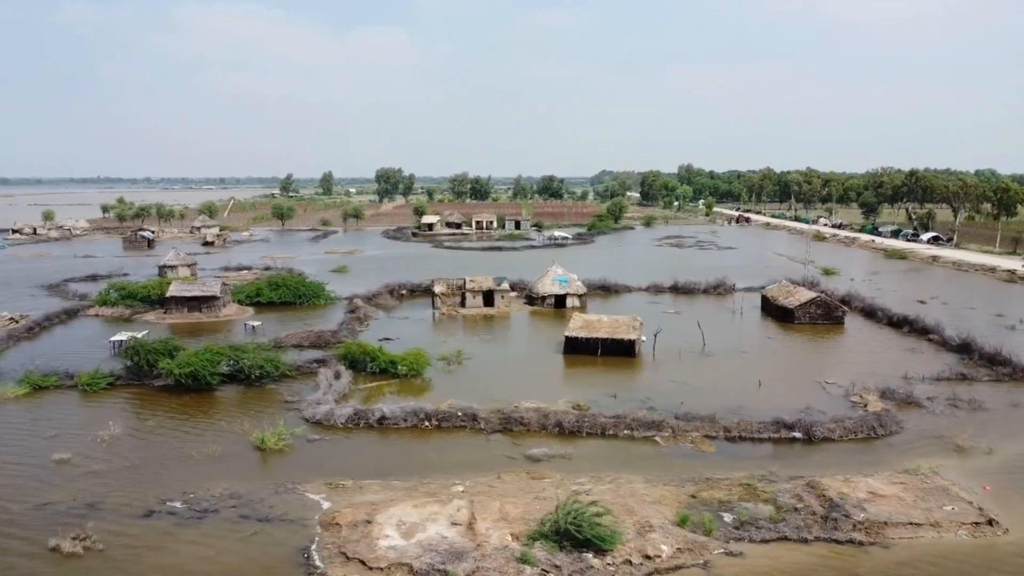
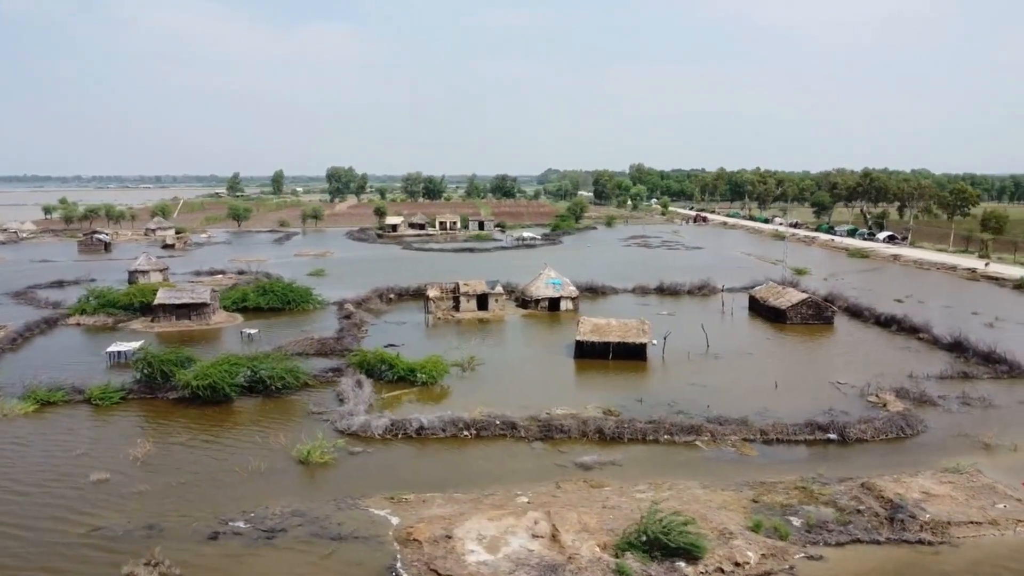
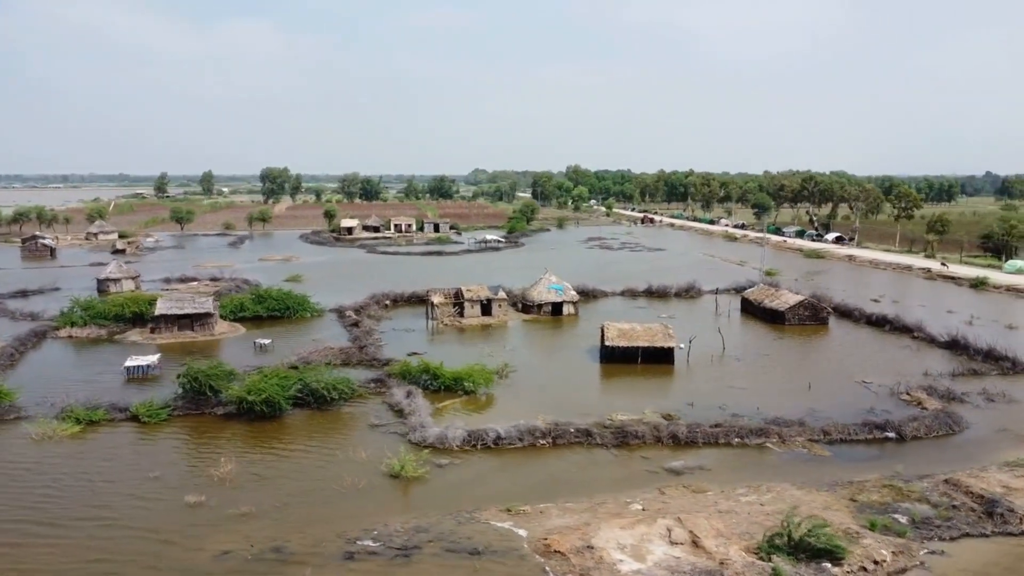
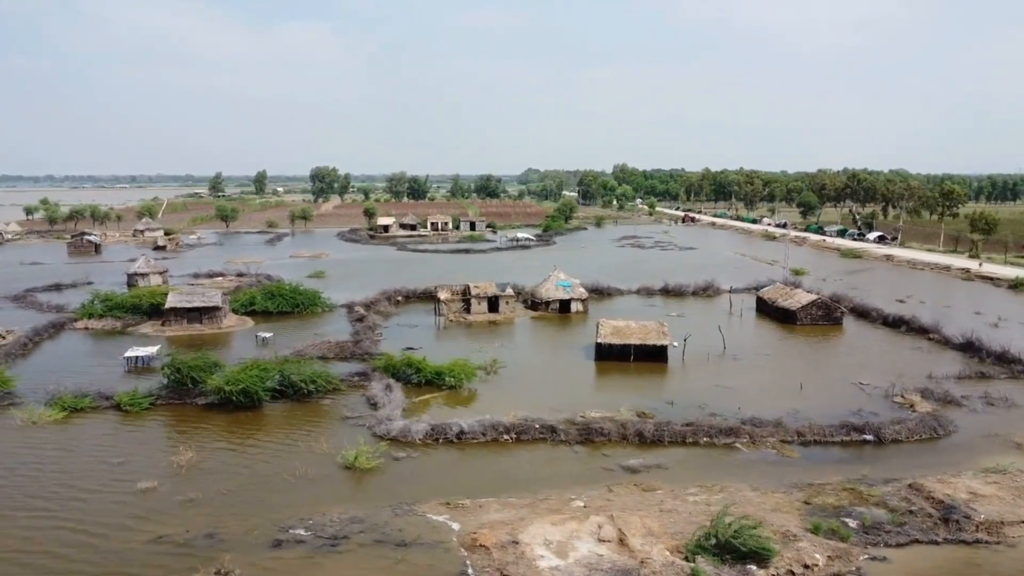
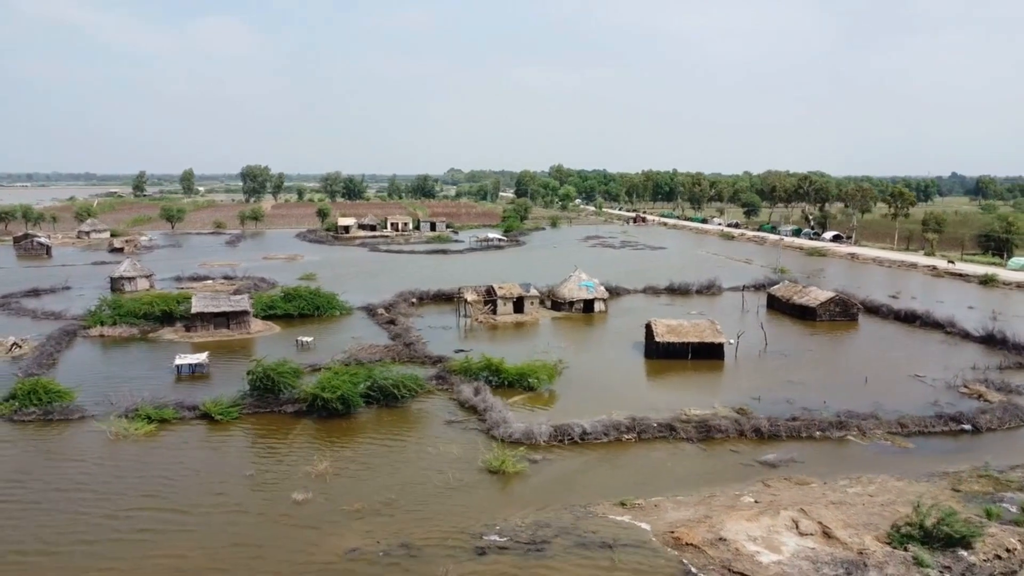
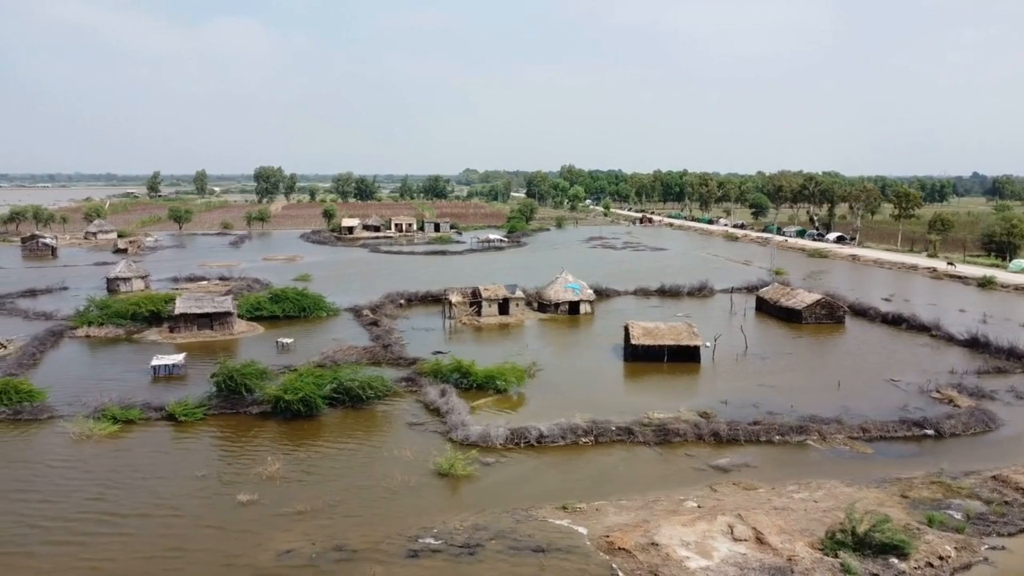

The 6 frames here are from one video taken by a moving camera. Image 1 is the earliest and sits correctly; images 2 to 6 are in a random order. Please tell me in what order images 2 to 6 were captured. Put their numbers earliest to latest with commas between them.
2, 4, 3, 6, 5
